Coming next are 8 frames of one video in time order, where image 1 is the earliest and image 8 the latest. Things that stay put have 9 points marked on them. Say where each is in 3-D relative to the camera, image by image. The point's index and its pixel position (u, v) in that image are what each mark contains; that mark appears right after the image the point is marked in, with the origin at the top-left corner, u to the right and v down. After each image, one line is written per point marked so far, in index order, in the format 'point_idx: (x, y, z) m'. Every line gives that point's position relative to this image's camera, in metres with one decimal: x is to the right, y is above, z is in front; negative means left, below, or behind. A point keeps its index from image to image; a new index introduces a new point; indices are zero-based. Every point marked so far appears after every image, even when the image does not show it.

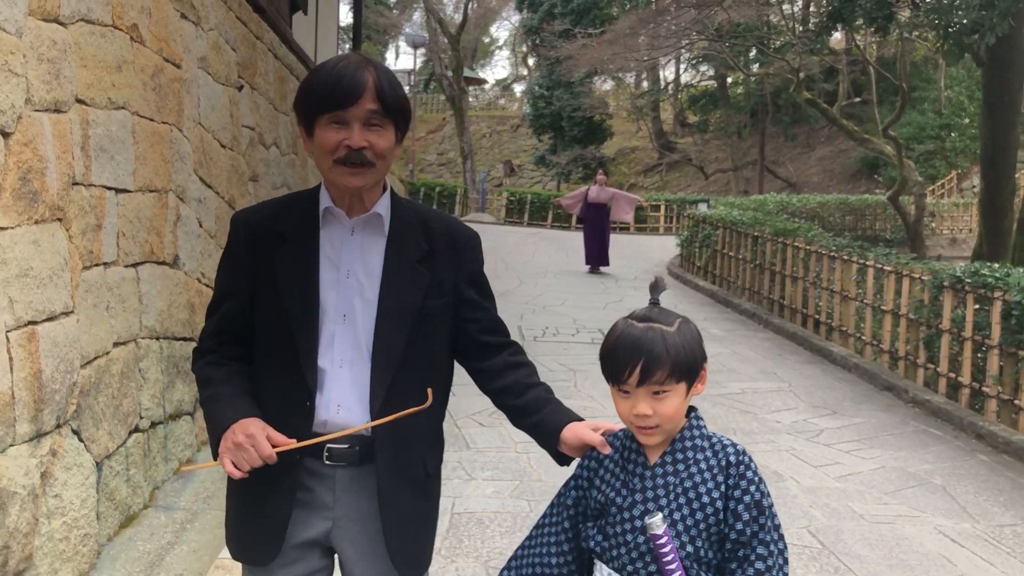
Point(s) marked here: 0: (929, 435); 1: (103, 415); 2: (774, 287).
0: (+2.1, -0.7, +4.9) m
1: (-1.3, -0.4, +3.0) m
2: (+2.3, 0.0, +8.5) m
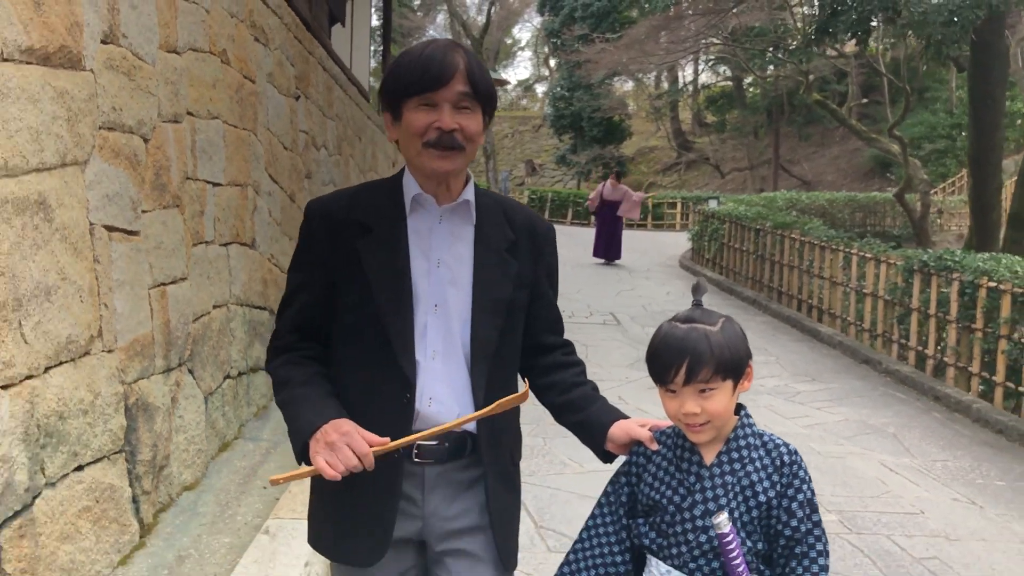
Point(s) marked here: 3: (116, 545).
0: (+2.2, -0.6, +5.6) m
1: (-1.2, -0.3, +3.8) m
2: (+2.5, +0.1, +9.2) m
3: (-1.1, -0.7, +2.8) m
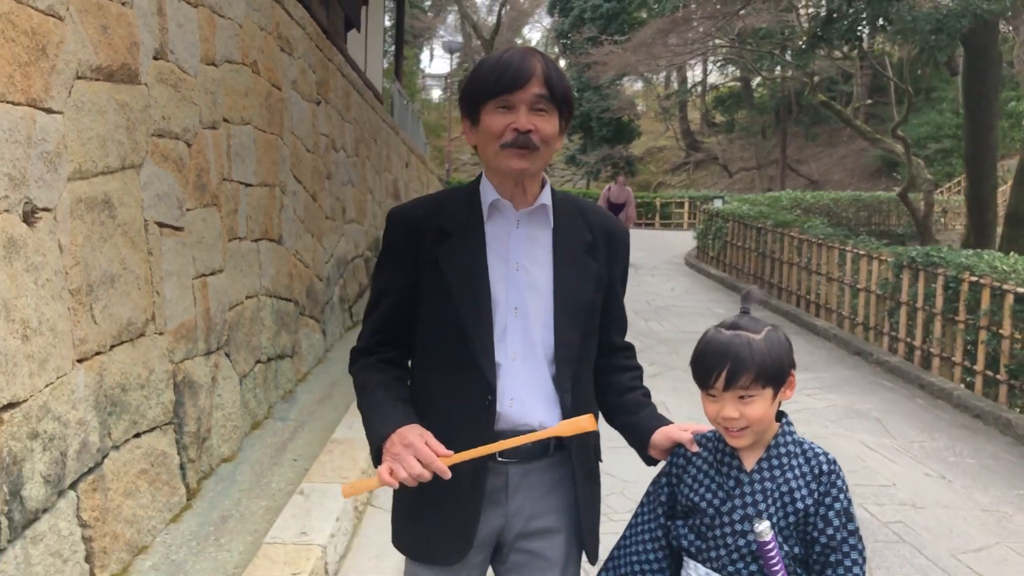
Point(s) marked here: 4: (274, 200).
0: (+2.3, -0.6, +5.9) m
1: (-1.2, -0.3, +4.2) m
2: (+2.6, +0.1, +9.5) m
3: (-1.1, -0.7, +3.1) m
4: (-1.2, +0.4, +4.9) m
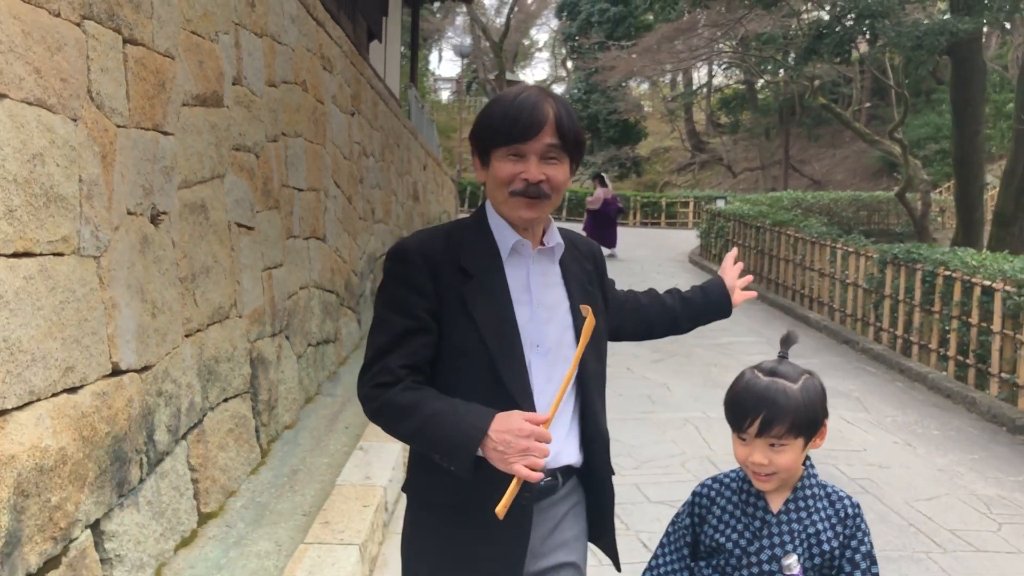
0: (+2.4, -0.6, +6.5) m
1: (-1.1, -0.2, +4.8) m
2: (+2.7, +0.2, +10.1) m
3: (-1.0, -0.7, +3.8) m
4: (-1.1, +0.5, +5.5) m
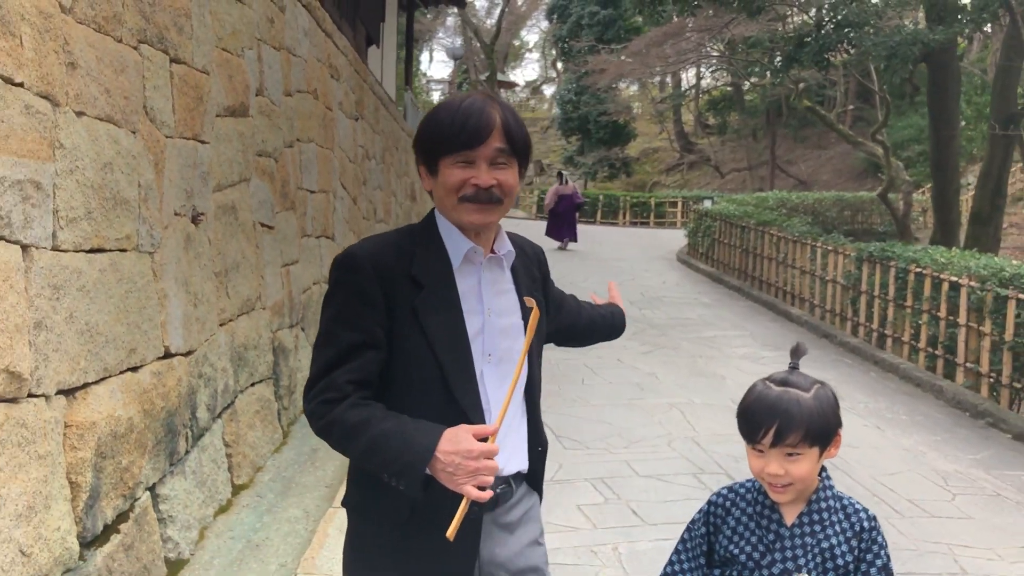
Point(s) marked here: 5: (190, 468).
0: (+2.4, -0.5, +6.9) m
1: (-1.1, -0.2, +5.2) m
2: (+2.6, +0.2, +10.5) m
3: (-1.0, -0.6, +4.1) m
4: (-1.1, +0.5, +5.9) m
5: (-1.1, -0.6, +3.2) m
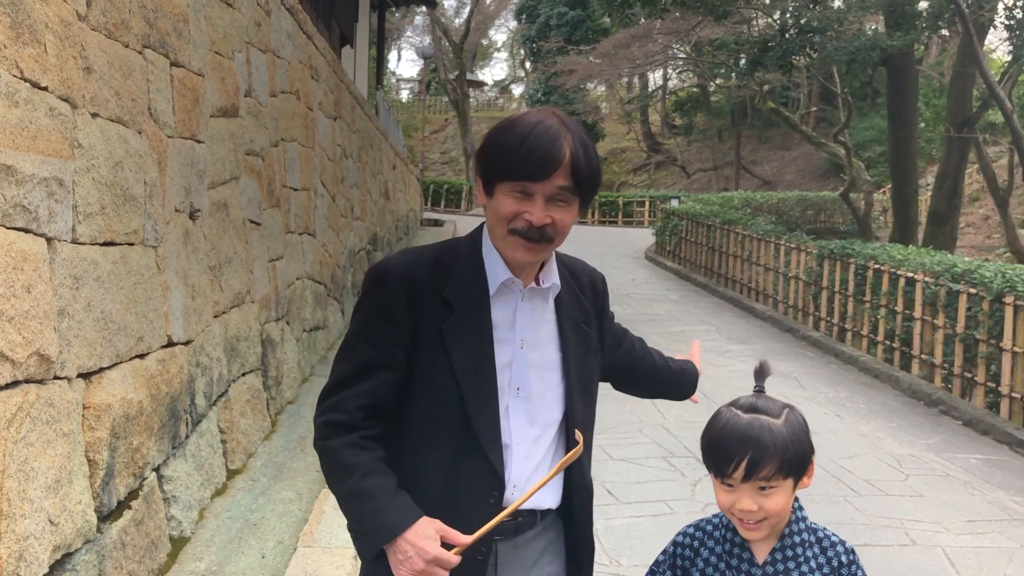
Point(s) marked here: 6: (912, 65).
0: (+2.2, -0.5, +7.2) m
1: (-1.2, -0.2, +5.3) m
2: (+2.3, +0.3, +10.8) m
3: (-1.1, -0.6, +4.3) m
4: (-1.3, +0.5, +6.0) m
5: (-1.1, -0.6, +3.4) m
6: (+4.6, +2.5, +11.1) m
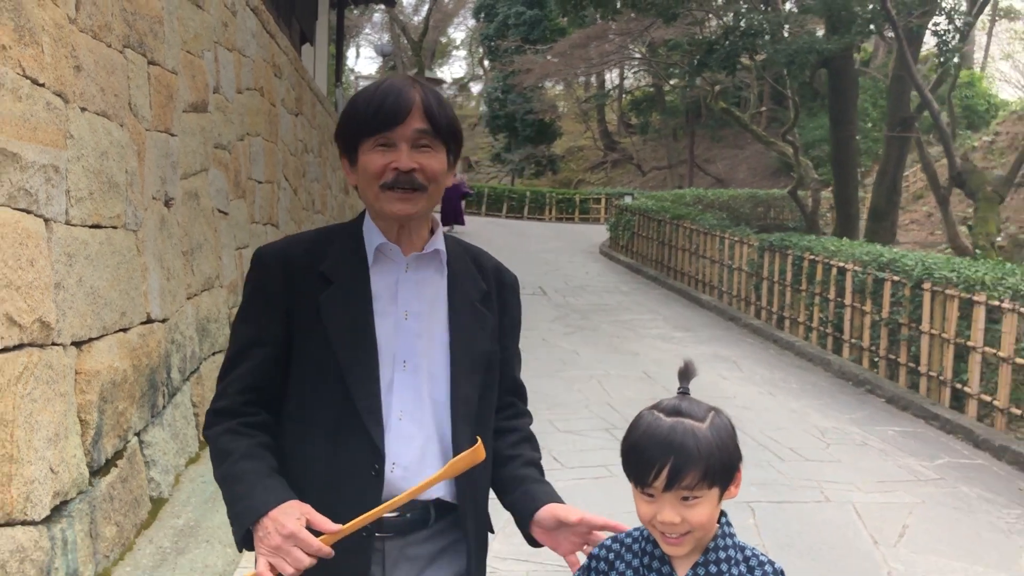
0: (+1.8, -0.4, +7.6) m
1: (-1.5, -0.1, +5.6) m
2: (+1.8, +0.3, +11.2) m
3: (-1.3, -0.5, +4.6) m
4: (-1.6, +0.6, +6.3) m
5: (-1.3, -0.5, +3.6) m
6: (+4.1, +2.6, +11.6) m
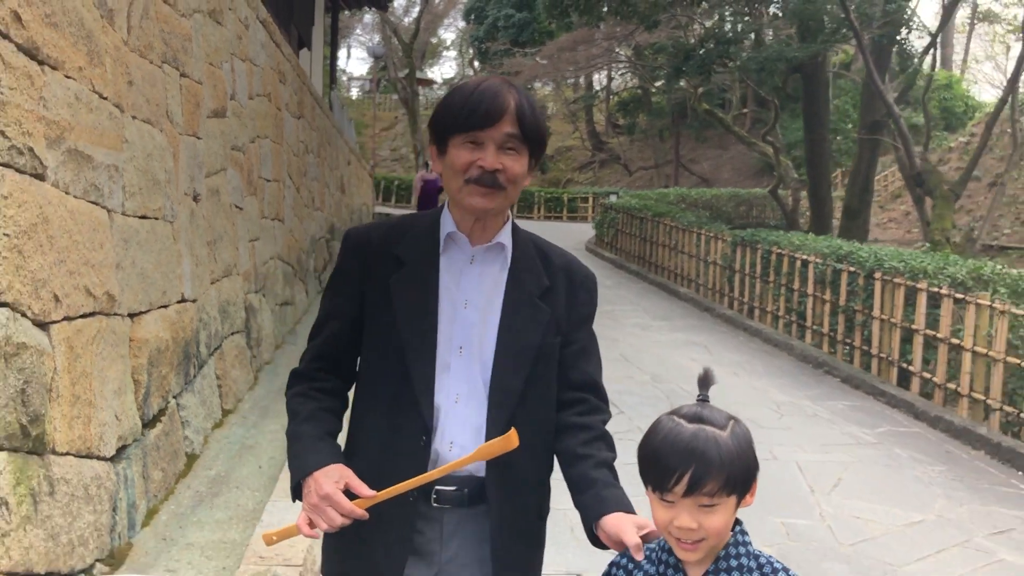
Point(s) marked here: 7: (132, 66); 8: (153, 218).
0: (+1.7, -0.4, +8.2) m
1: (-1.5, 0.0, +6.1) m
2: (+1.7, +0.4, +11.7) m
3: (-1.4, -0.5, +5.1) m
4: (-1.6, +0.7, +6.8) m
5: (-1.4, -0.4, +4.2) m
6: (+3.9, +2.7, +12.2) m
7: (-1.4, +0.8, +3.5) m
8: (-1.4, +0.3, +3.6) m
